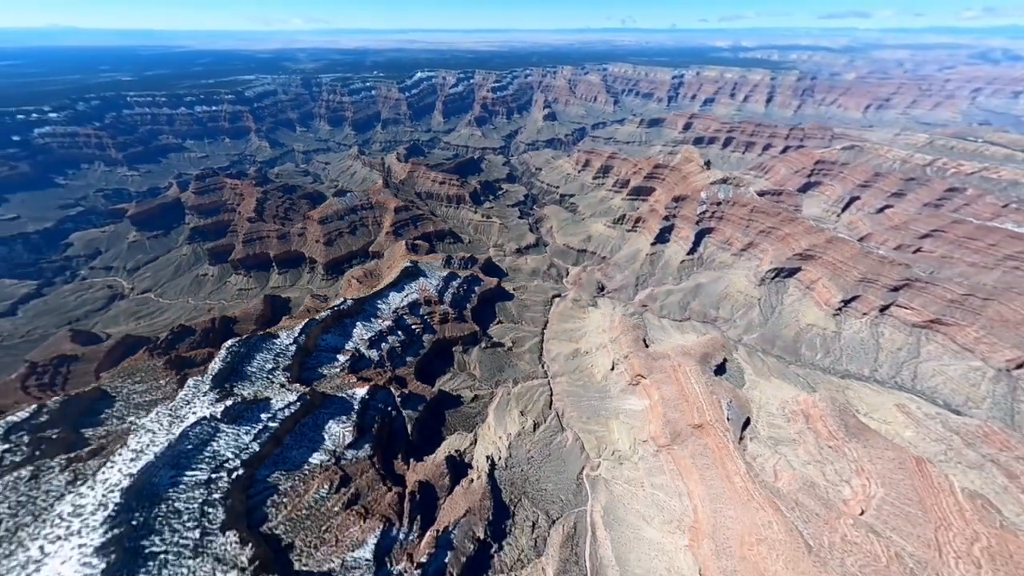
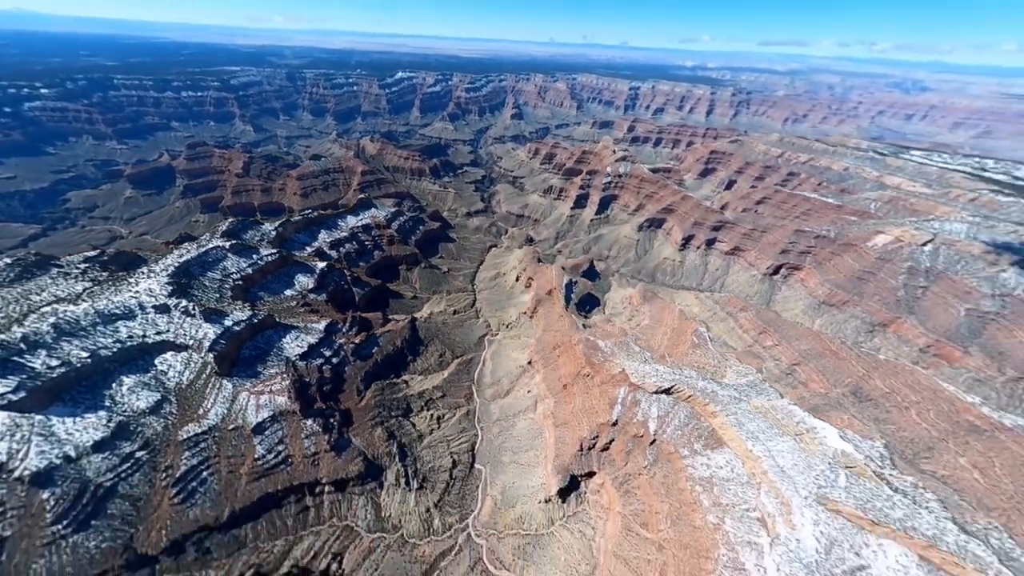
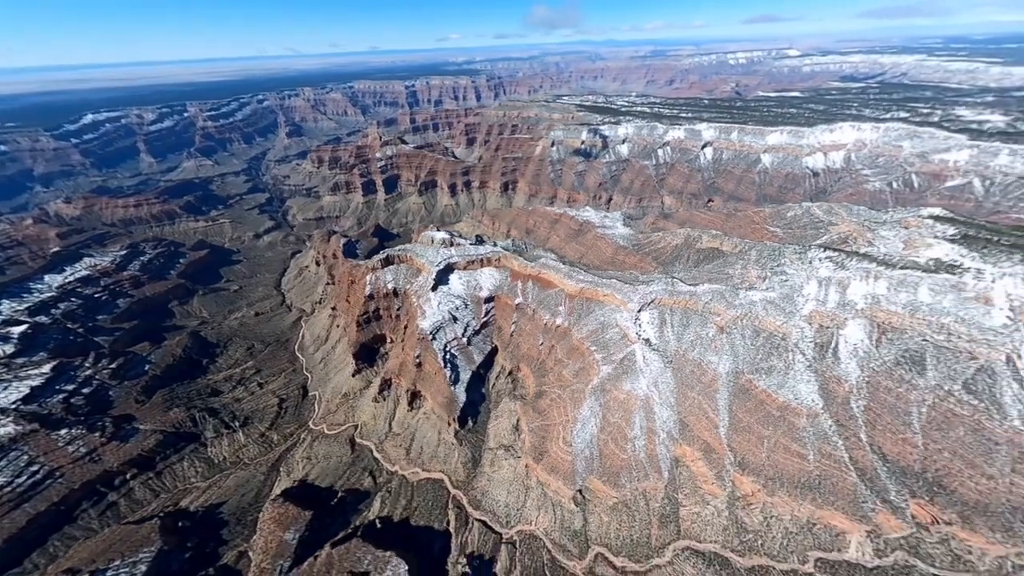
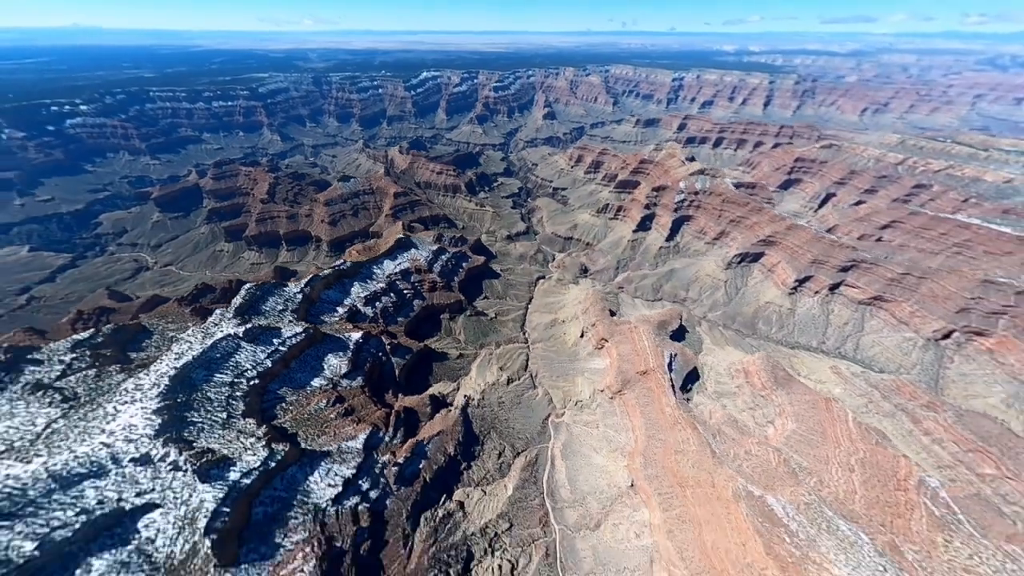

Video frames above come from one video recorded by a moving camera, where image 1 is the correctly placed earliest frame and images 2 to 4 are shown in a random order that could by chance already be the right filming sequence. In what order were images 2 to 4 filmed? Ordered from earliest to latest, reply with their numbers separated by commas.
4, 2, 3
